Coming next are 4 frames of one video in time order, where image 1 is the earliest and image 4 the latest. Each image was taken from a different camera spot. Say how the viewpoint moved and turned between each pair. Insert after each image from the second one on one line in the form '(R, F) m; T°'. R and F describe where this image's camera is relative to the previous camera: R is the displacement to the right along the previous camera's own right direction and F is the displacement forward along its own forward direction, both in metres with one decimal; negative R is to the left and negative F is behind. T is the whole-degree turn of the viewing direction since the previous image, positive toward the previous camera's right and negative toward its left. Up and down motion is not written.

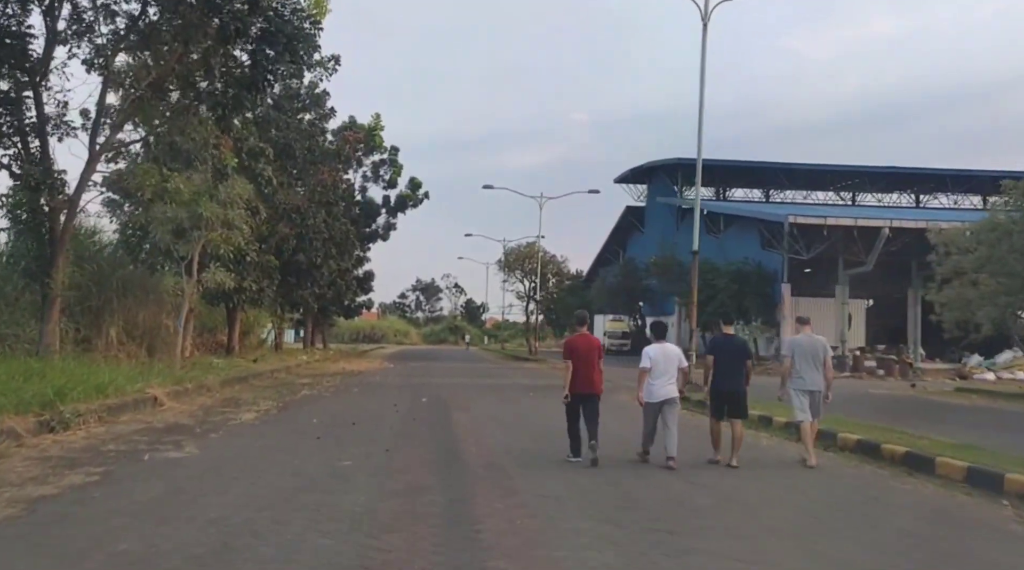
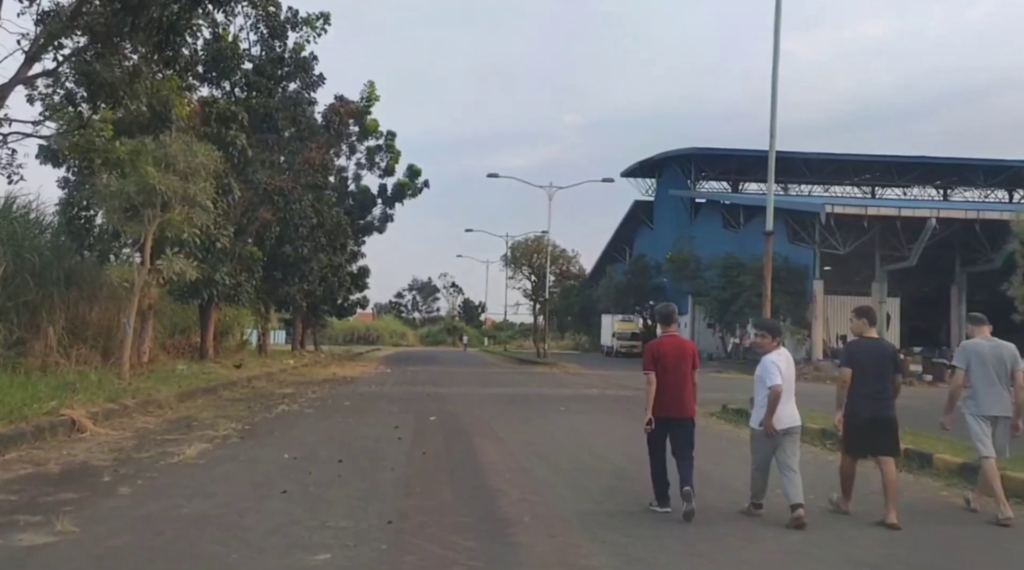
(-0.7, +4.2) m; 0°
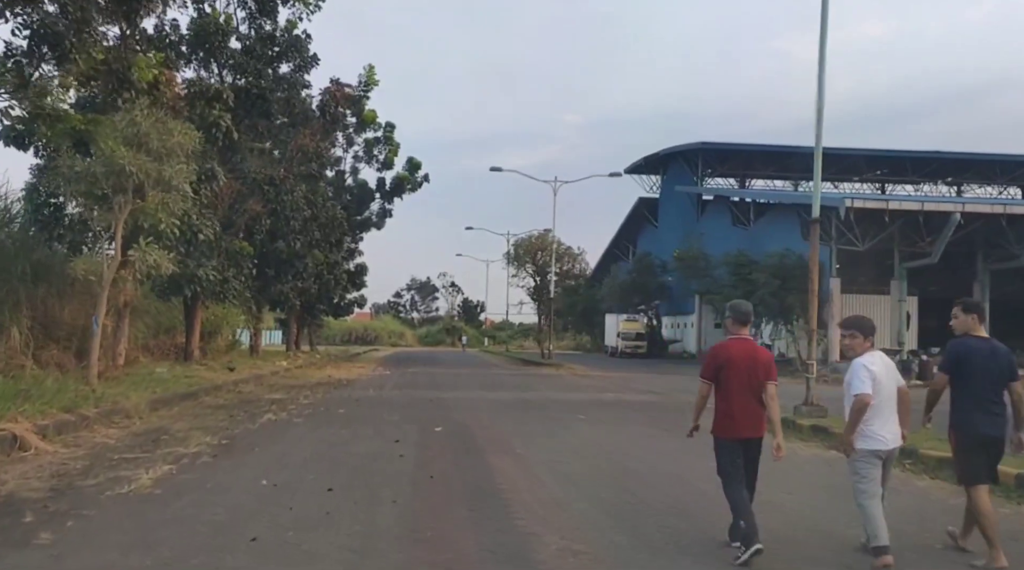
(-0.3, +1.9) m; 0°
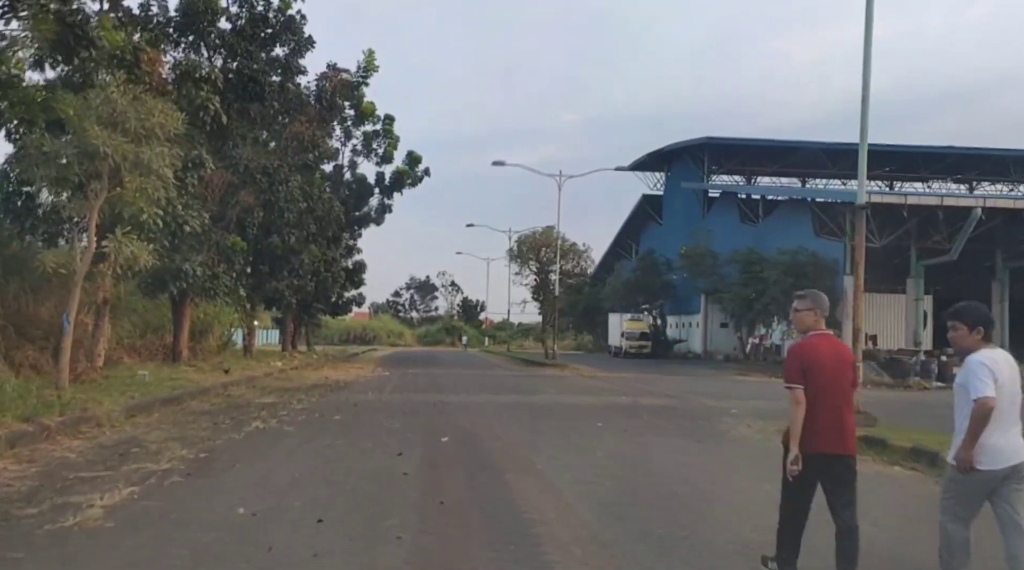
(-0.2, +1.4) m; 0°
